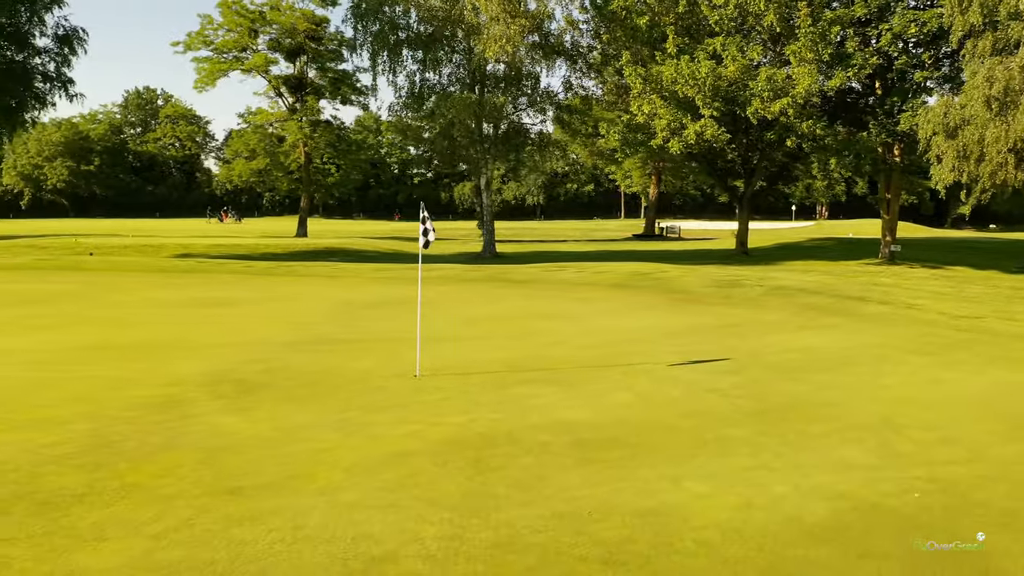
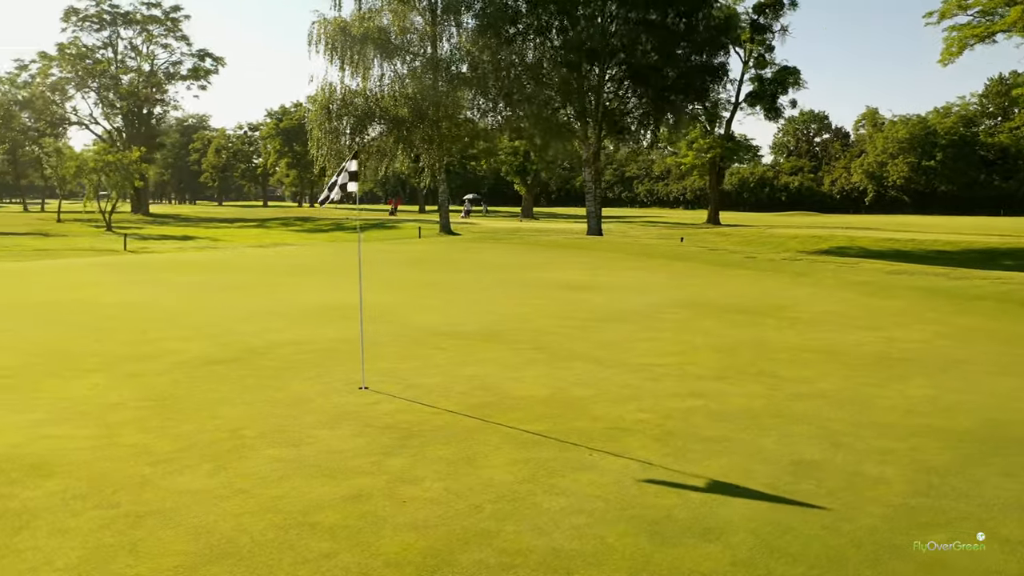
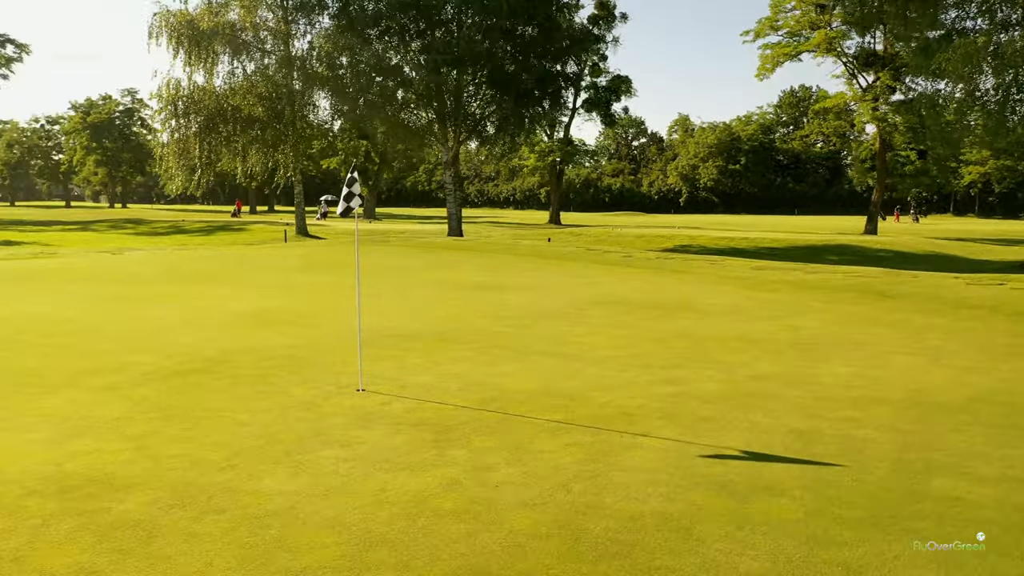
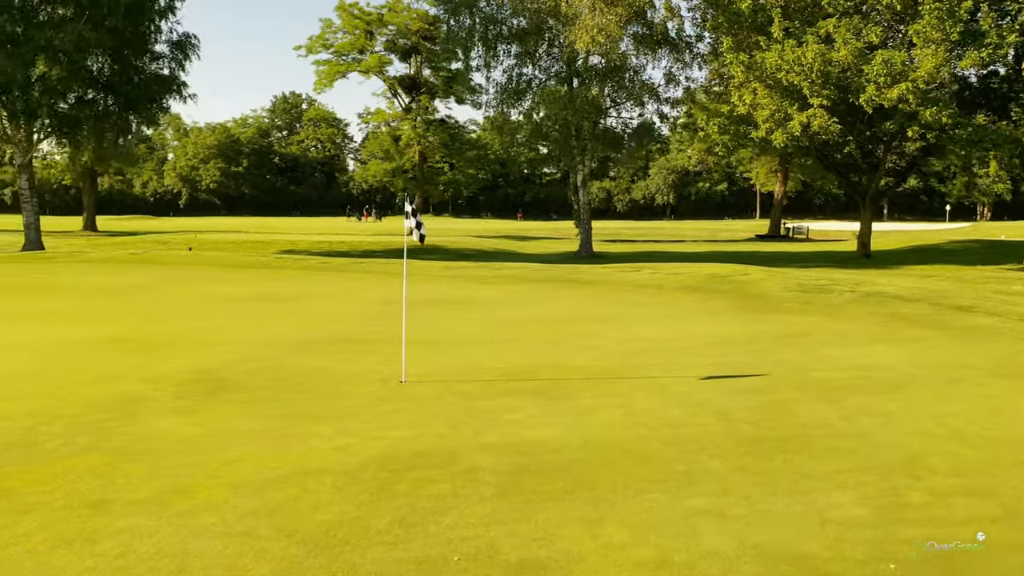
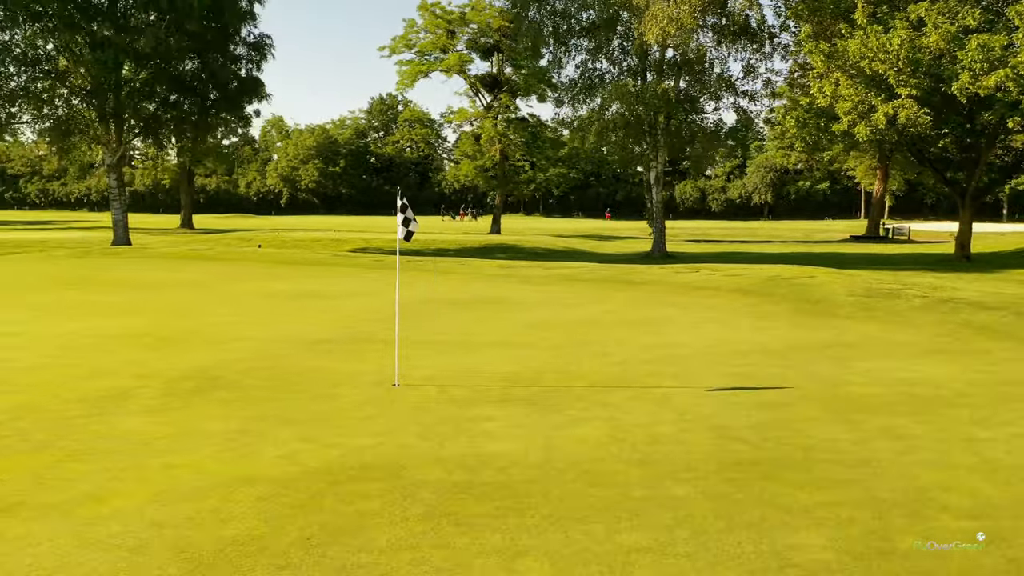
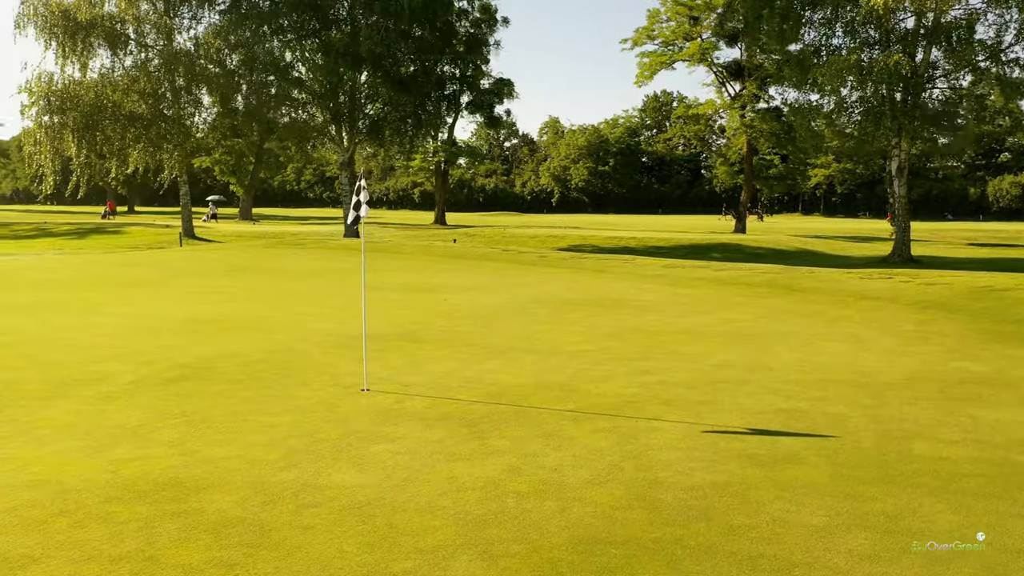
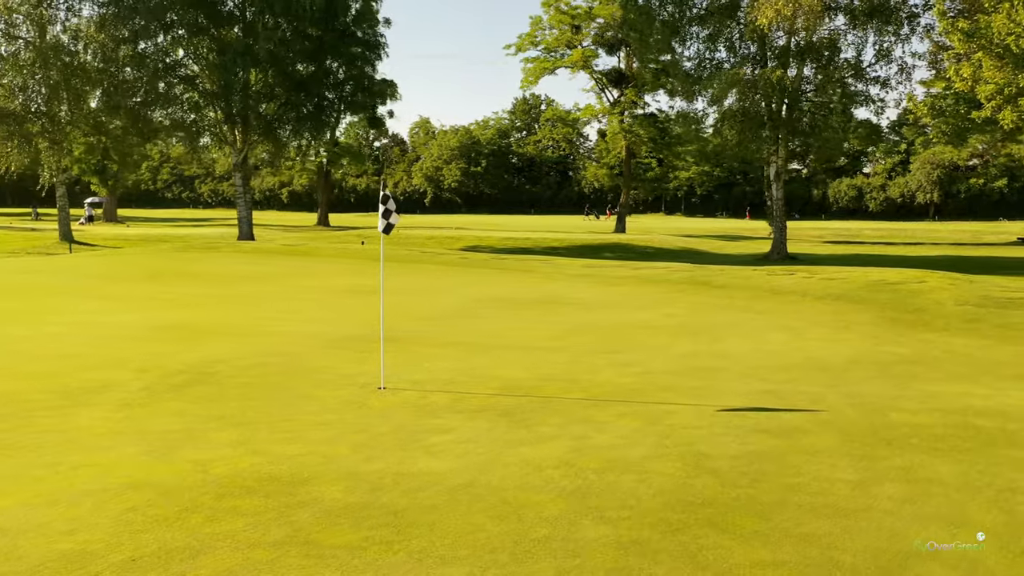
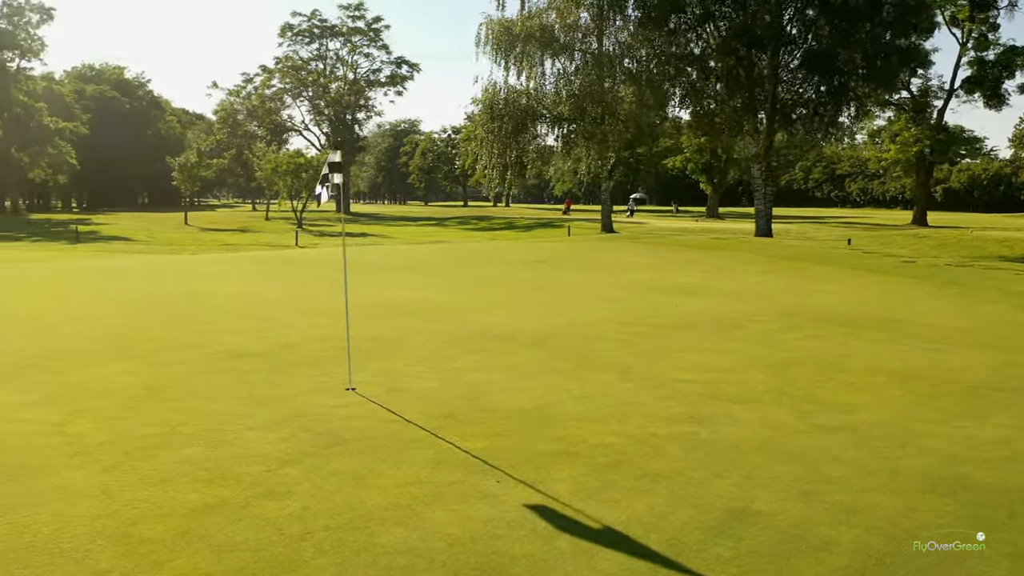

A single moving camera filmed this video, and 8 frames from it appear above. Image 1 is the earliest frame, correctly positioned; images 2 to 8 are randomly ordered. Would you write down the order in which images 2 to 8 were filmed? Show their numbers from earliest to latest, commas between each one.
4, 5, 7, 6, 3, 2, 8
